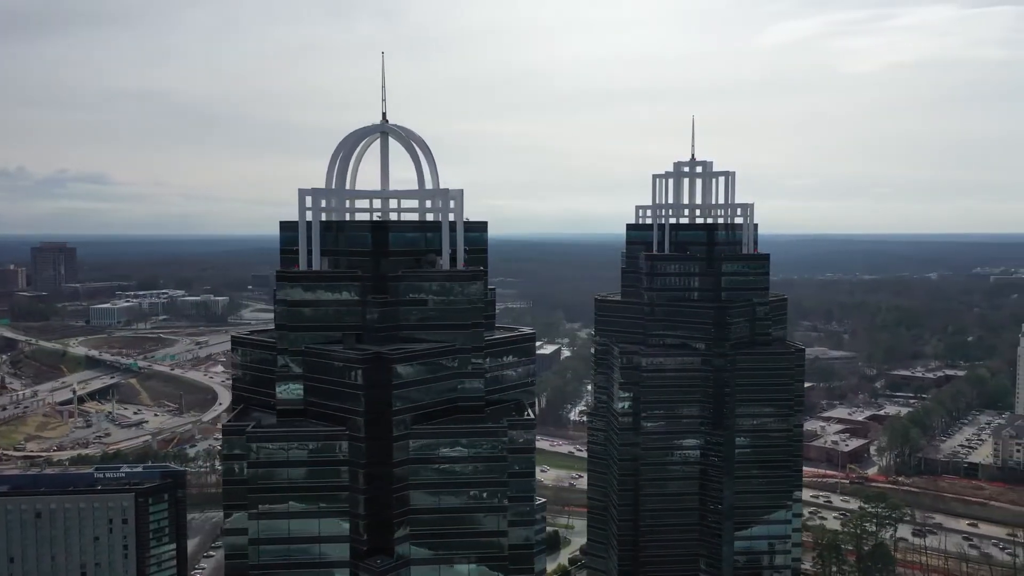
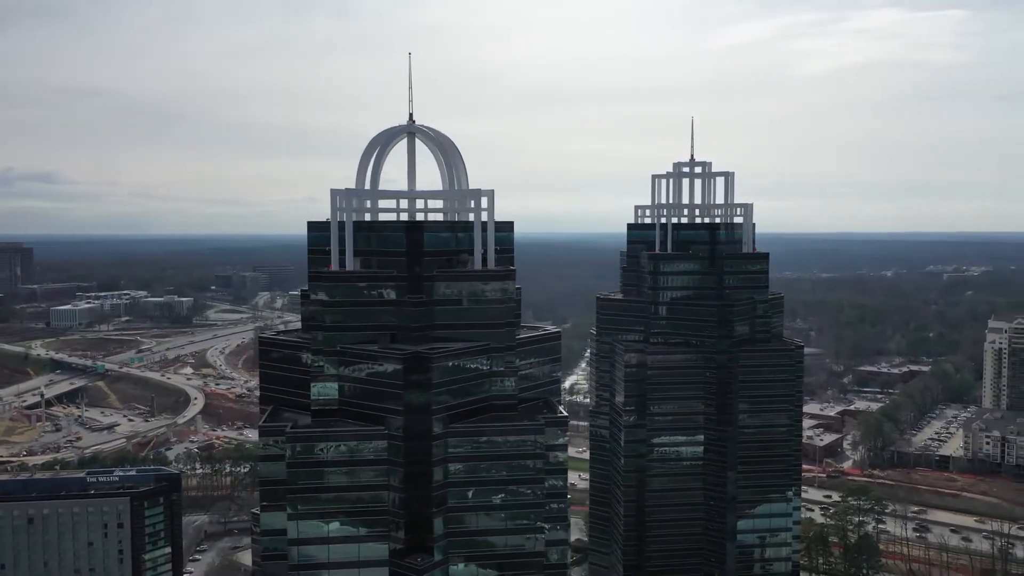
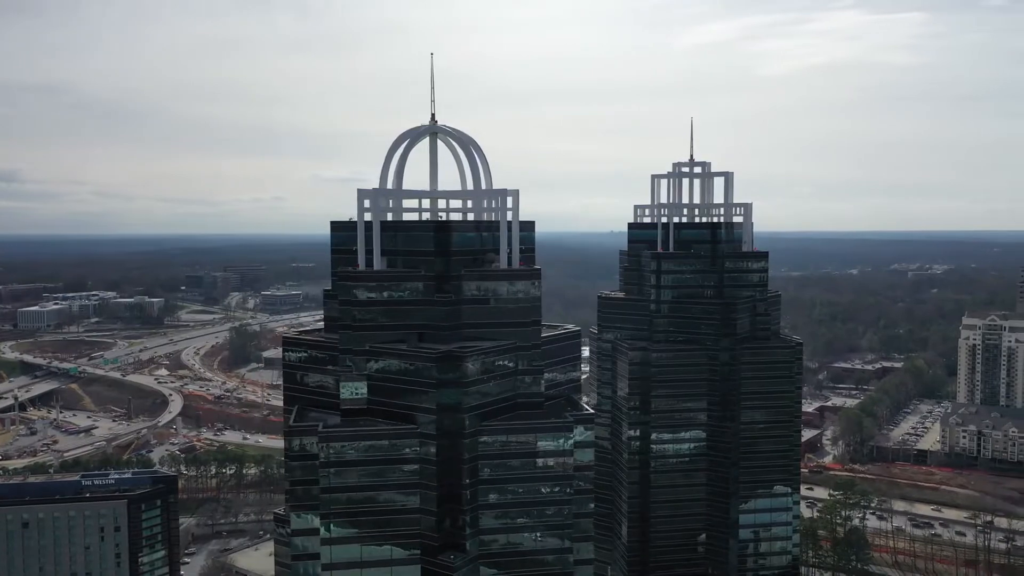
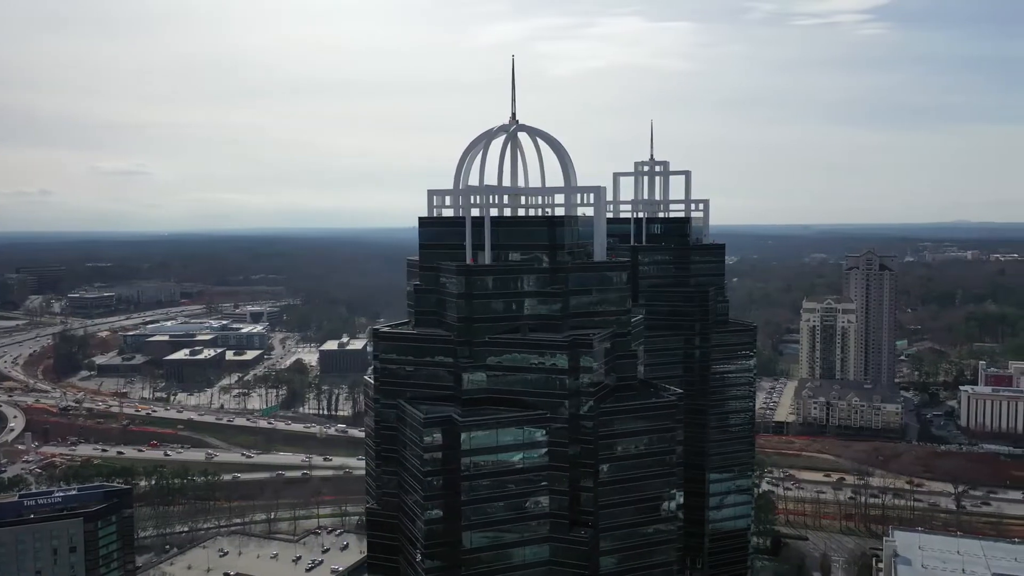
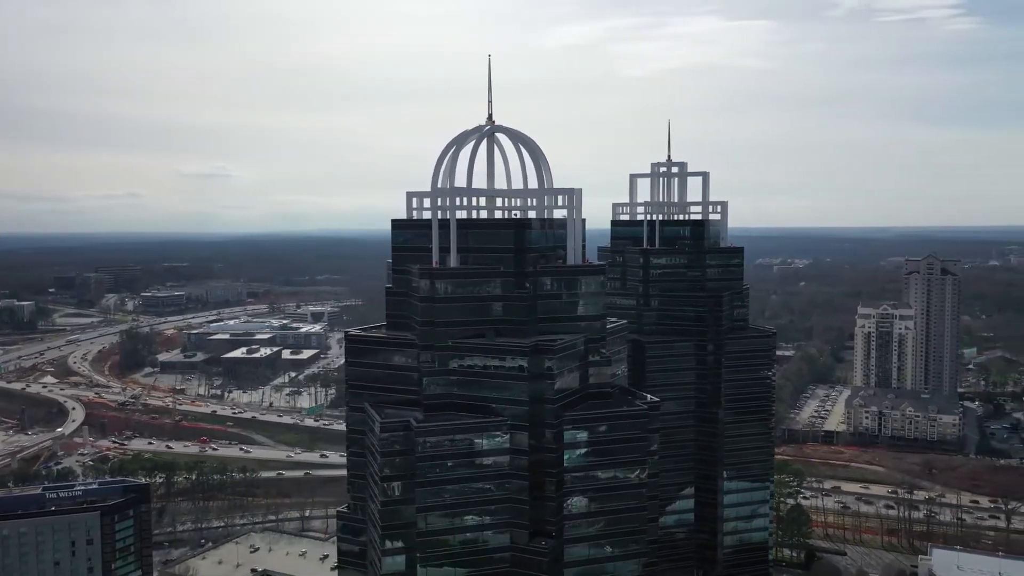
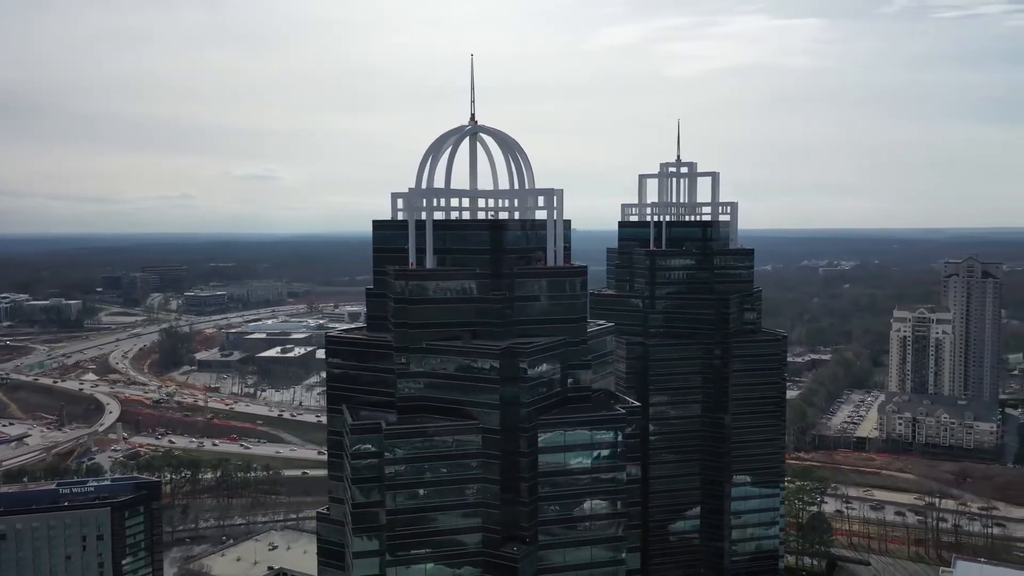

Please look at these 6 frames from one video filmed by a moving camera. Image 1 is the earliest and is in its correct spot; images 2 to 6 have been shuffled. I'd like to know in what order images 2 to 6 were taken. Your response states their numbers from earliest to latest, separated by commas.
2, 3, 6, 5, 4
